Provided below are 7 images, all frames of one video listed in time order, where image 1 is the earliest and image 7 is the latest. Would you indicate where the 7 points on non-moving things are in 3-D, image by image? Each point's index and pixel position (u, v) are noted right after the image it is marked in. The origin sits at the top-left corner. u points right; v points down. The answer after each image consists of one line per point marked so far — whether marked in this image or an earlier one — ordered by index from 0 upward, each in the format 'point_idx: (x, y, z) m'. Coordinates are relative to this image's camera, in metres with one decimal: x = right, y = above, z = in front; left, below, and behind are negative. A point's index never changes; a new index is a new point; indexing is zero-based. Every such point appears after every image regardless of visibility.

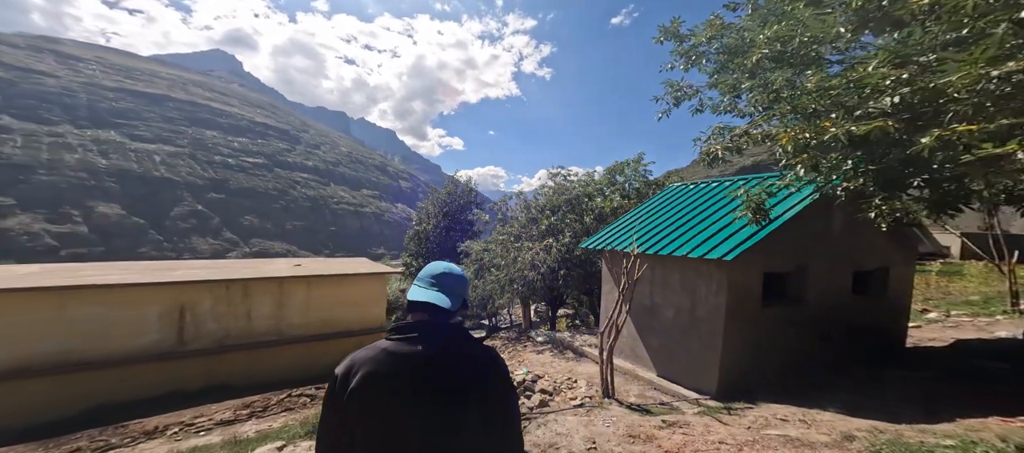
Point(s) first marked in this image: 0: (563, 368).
0: (+1.0, -2.7, +7.7) m
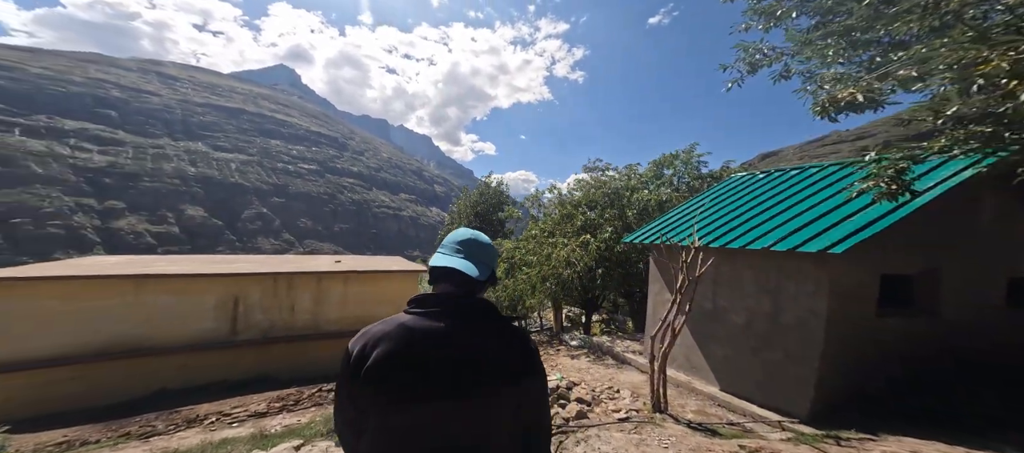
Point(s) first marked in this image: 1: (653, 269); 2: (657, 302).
0: (+1.6, -2.5, +6.9) m
1: (+2.4, -0.7, +6.8) m
2: (+2.5, -1.2, +6.7) m
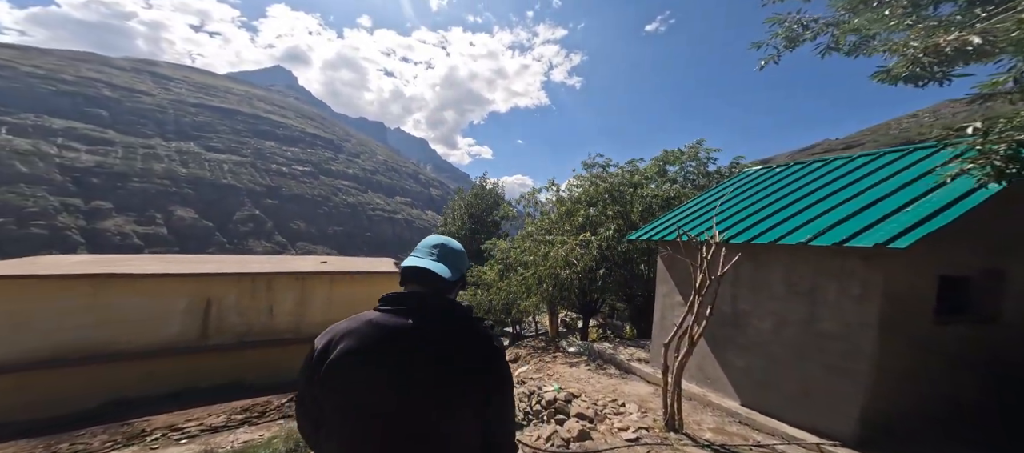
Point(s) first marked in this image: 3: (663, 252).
0: (+1.4, -2.4, +6.2) m
1: (+2.3, -0.6, +6.2) m
2: (+2.4, -1.2, +6.1) m
3: (+2.3, -0.4, +6.0) m
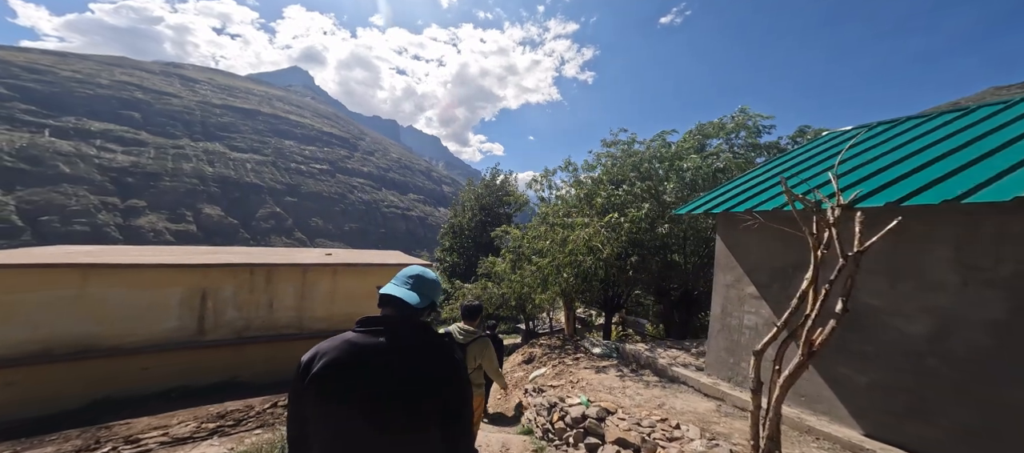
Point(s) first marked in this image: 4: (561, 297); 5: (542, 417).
0: (+1.6, -2.1, +4.8) m
1: (+2.5, -0.2, +4.8) m
2: (+2.5, -0.8, +4.7) m
3: (+2.5, 0.0, +4.7) m
4: (+1.1, -1.6, +9.0) m
5: (+0.4, -2.5, +5.4) m
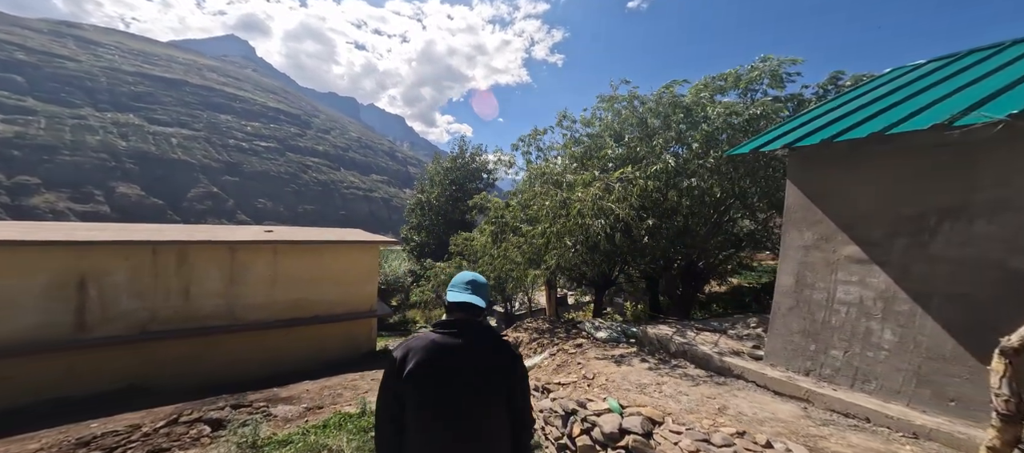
0: (+1.7, -1.6, +3.6) m
1: (+2.6, +0.3, +3.6) m
2: (+2.6, -0.3, +3.5) m
3: (+2.6, +0.5, +3.4) m
4: (+0.8, -0.9, +7.6) m
5: (+0.4, -2.0, +4.1) m
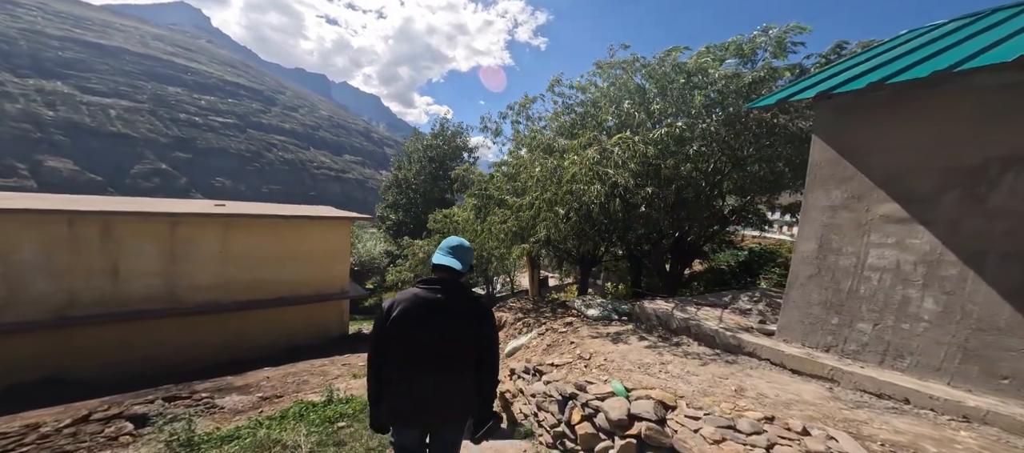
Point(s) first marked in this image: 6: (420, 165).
0: (+1.6, -1.3, +3.2) m
1: (+2.5, +0.6, +3.2) m
2: (+2.6, 0.0, +3.1) m
3: (+2.5, +0.8, +3.0) m
4: (+0.6, -0.4, +7.2) m
5: (+0.3, -1.7, +3.6) m
6: (-4.3, +2.9, +18.8) m
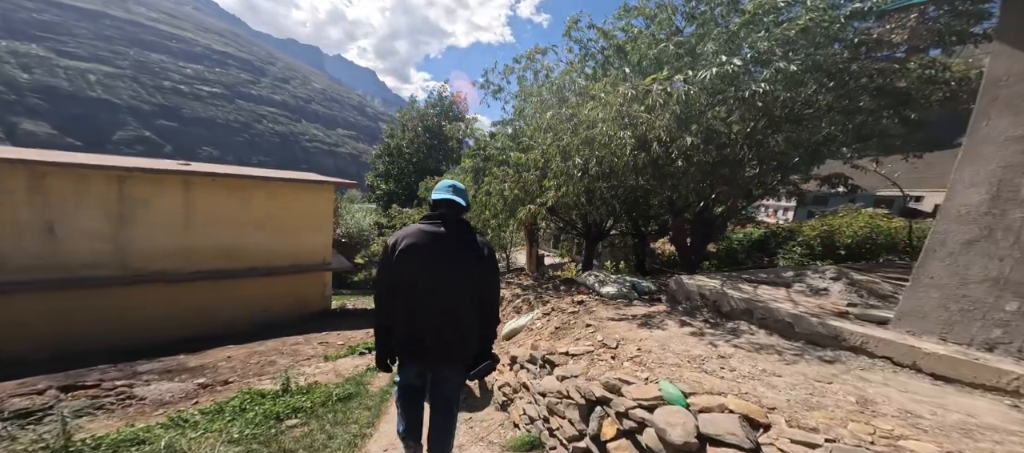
0: (+1.7, -0.9, +2.2) m
1: (+2.6, +0.9, +2.1) m
2: (+2.7, +0.4, +2.0) m
3: (+2.6, +1.1, +1.9) m
4: (+0.6, +0.2, +6.1) m
5: (+0.4, -1.3, +2.6) m
6: (-4.3, +4.0, +17.4) m
